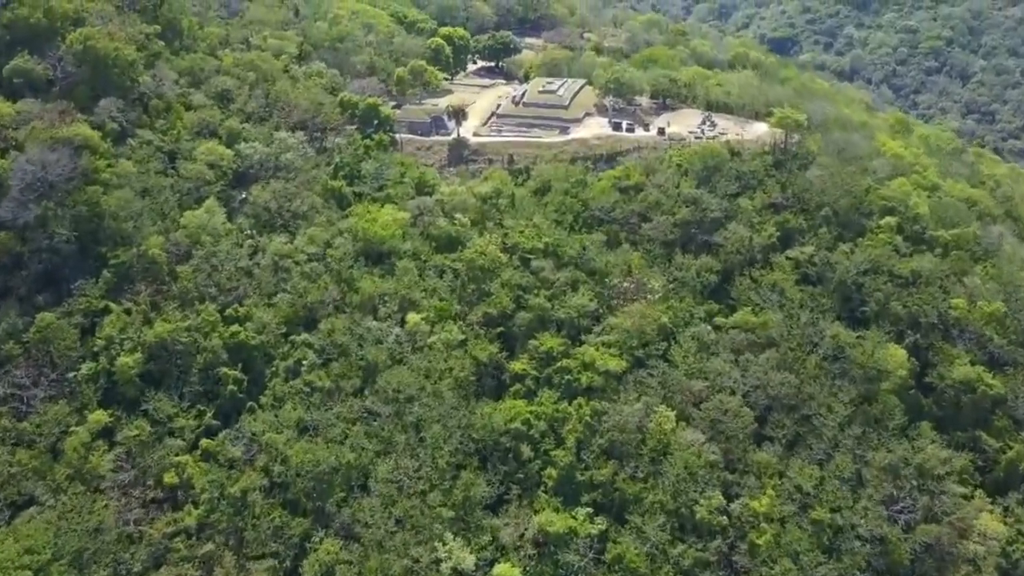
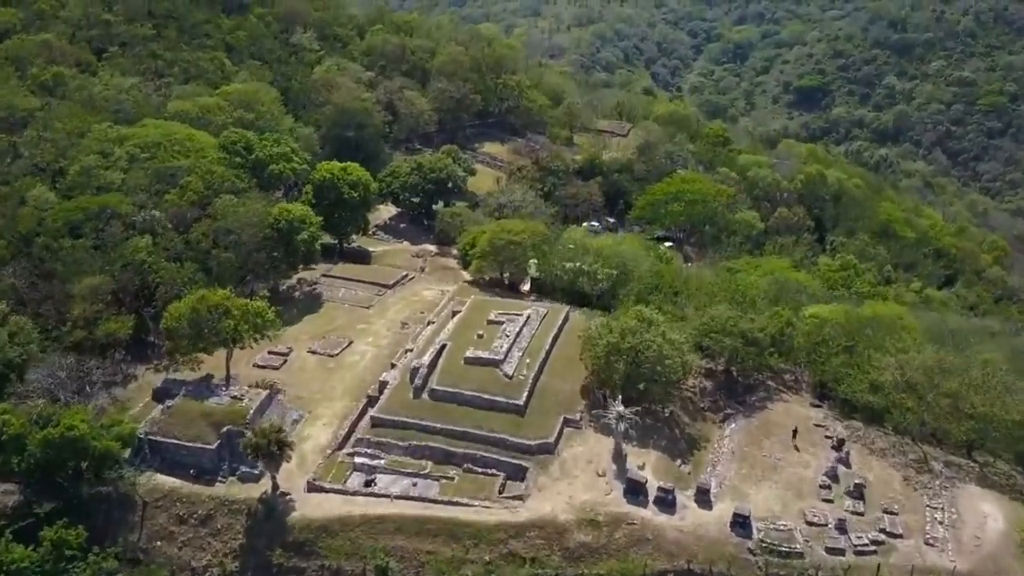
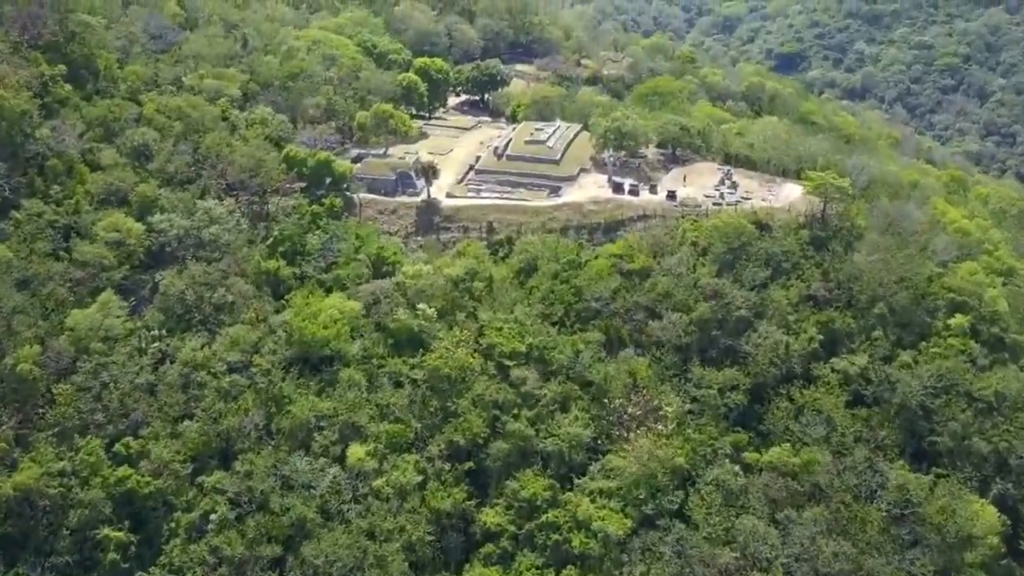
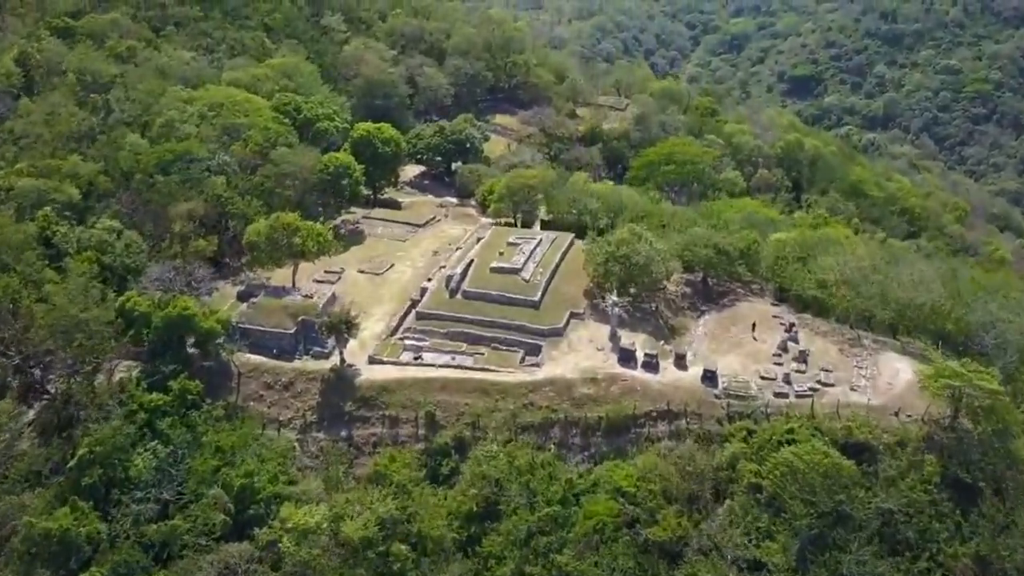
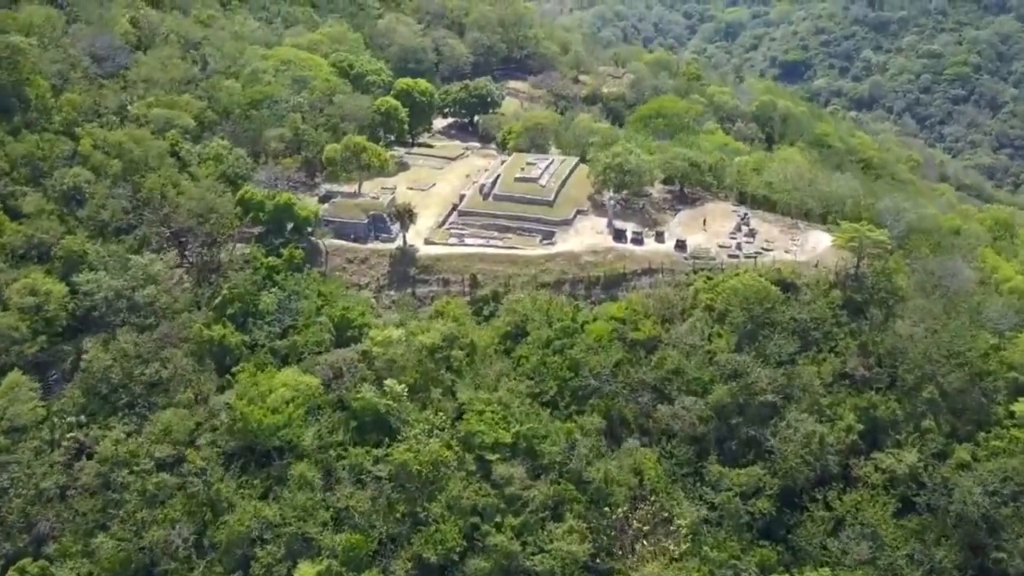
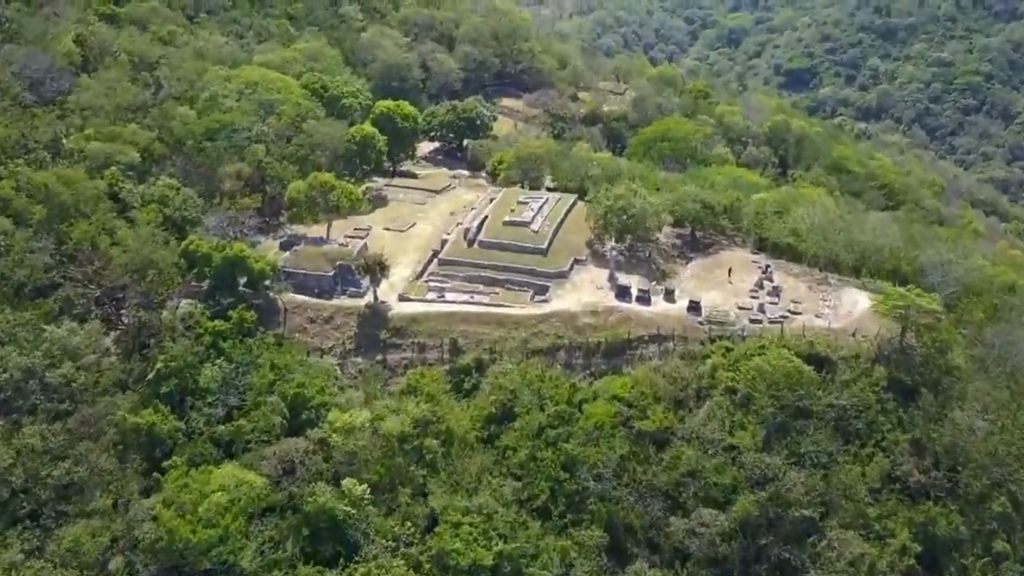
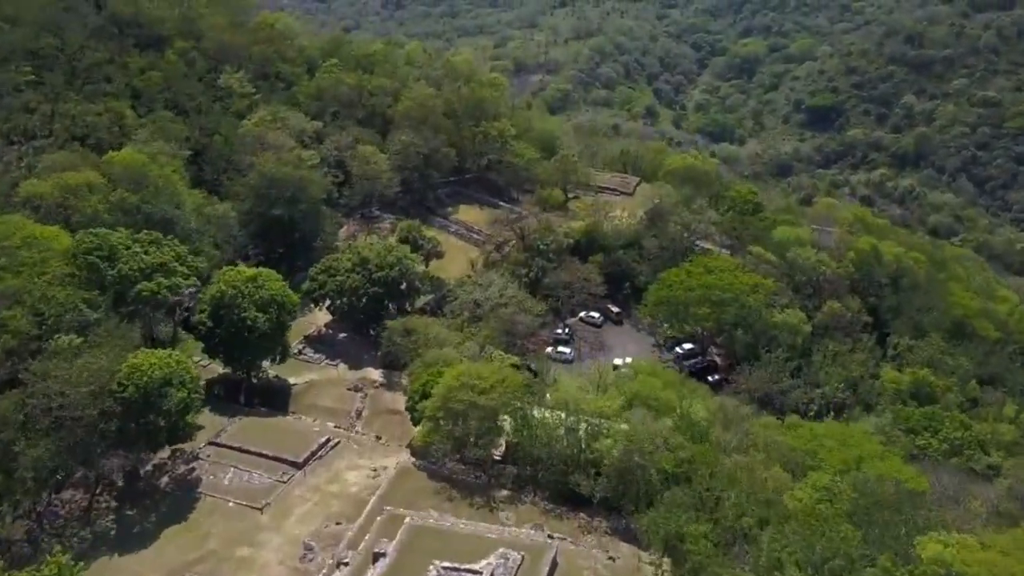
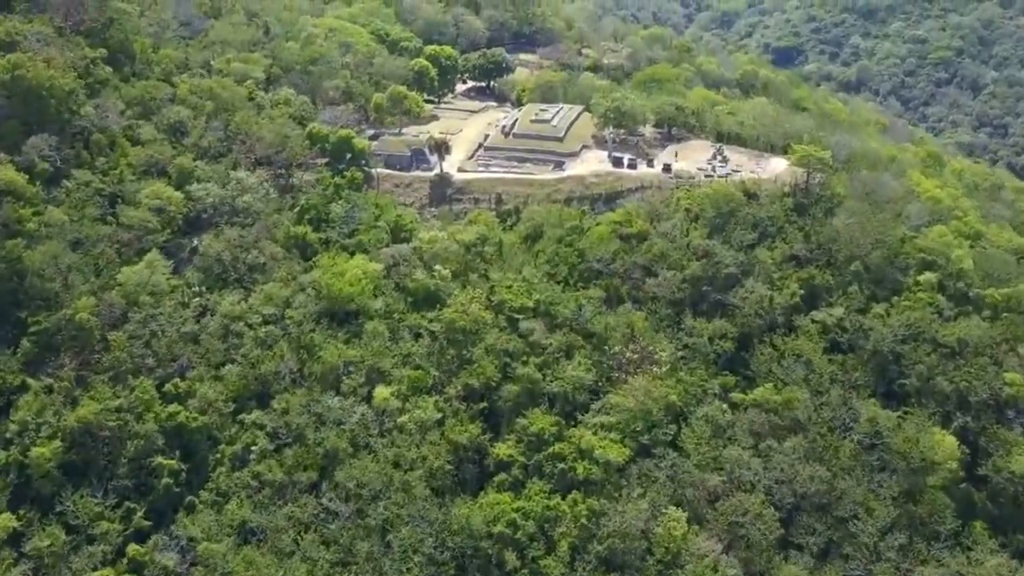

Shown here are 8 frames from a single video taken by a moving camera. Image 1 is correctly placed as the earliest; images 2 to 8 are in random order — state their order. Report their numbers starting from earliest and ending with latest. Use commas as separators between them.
8, 3, 5, 6, 4, 2, 7
